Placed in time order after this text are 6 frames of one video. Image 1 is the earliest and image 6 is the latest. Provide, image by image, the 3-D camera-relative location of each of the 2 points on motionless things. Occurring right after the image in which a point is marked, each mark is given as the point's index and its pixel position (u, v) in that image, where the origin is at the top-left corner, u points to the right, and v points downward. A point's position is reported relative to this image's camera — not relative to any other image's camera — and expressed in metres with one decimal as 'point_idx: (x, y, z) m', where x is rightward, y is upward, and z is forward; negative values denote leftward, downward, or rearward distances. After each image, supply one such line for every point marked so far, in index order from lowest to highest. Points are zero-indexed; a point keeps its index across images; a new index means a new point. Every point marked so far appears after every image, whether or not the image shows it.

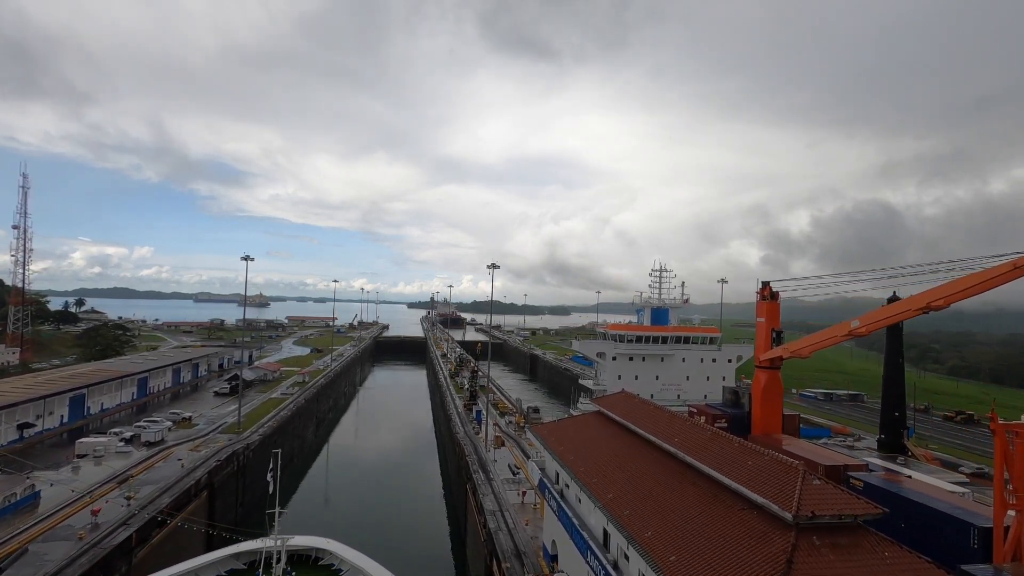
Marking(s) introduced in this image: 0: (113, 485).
0: (-13.5, -6.7, +16.6) m
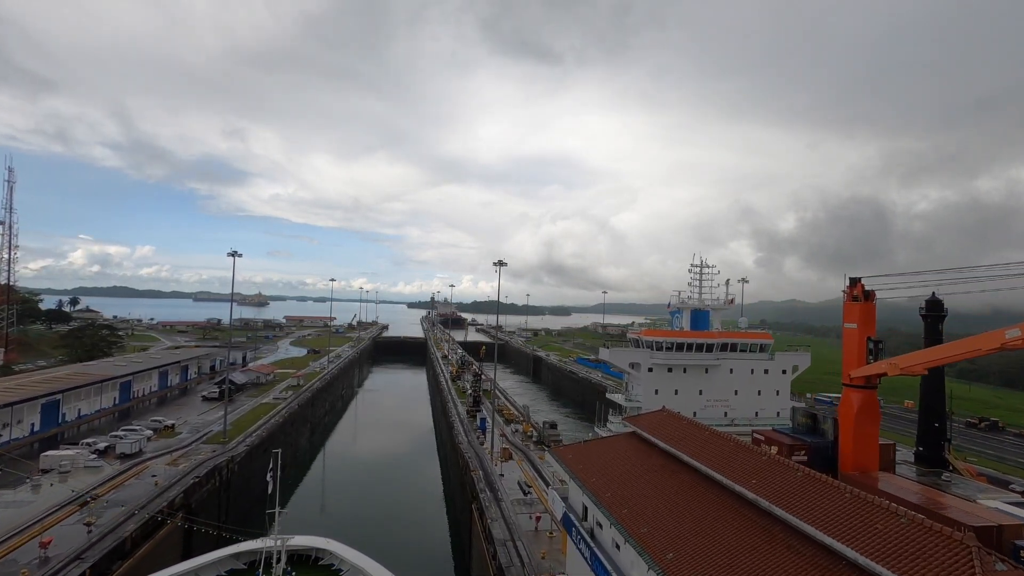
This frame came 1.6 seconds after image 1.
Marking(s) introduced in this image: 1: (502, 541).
0: (-13.2, -6.6, +14.7) m
1: (-0.3, -7.1, +13.6) m
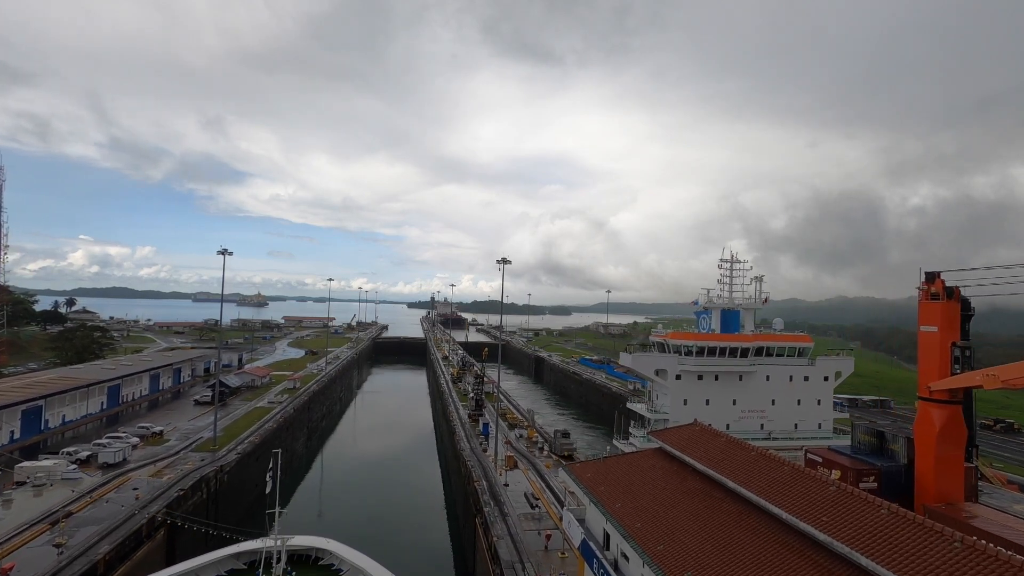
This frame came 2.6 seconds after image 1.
0: (-13.1, -6.6, +14.2) m
1: (-0.2, -7.0, +13.1) m
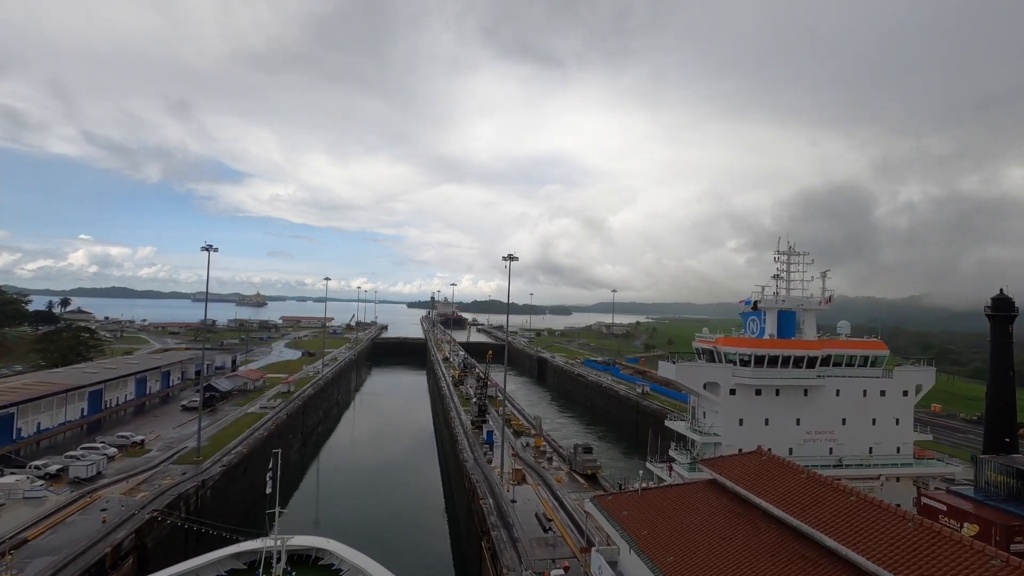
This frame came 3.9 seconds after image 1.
0: (-12.9, -6.6, +13.1) m
1: (0.0, -7.0, +12.1) m
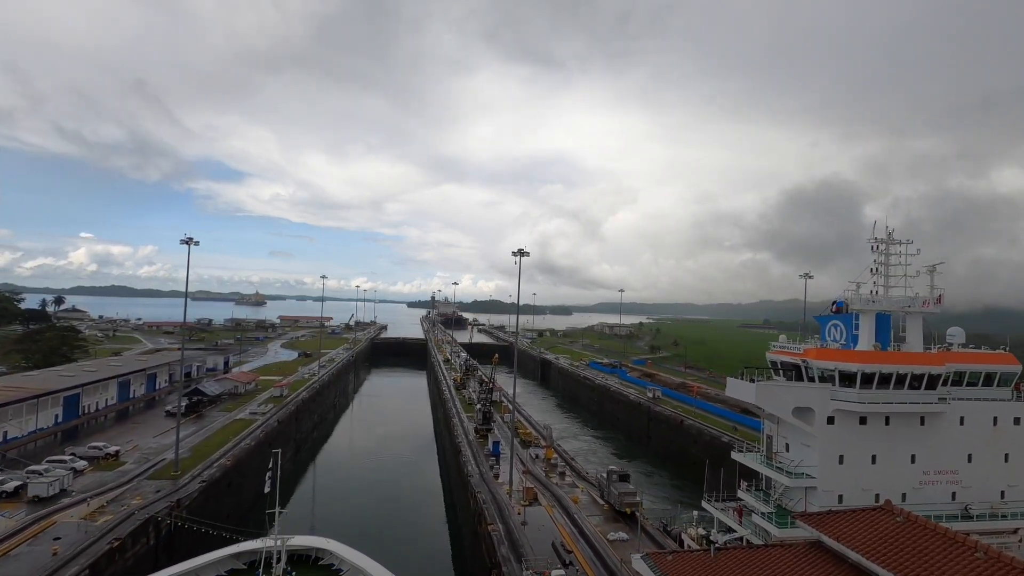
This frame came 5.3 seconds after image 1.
0: (-12.3, -6.5, +10.1) m
1: (+0.6, -6.9, +9.1) m
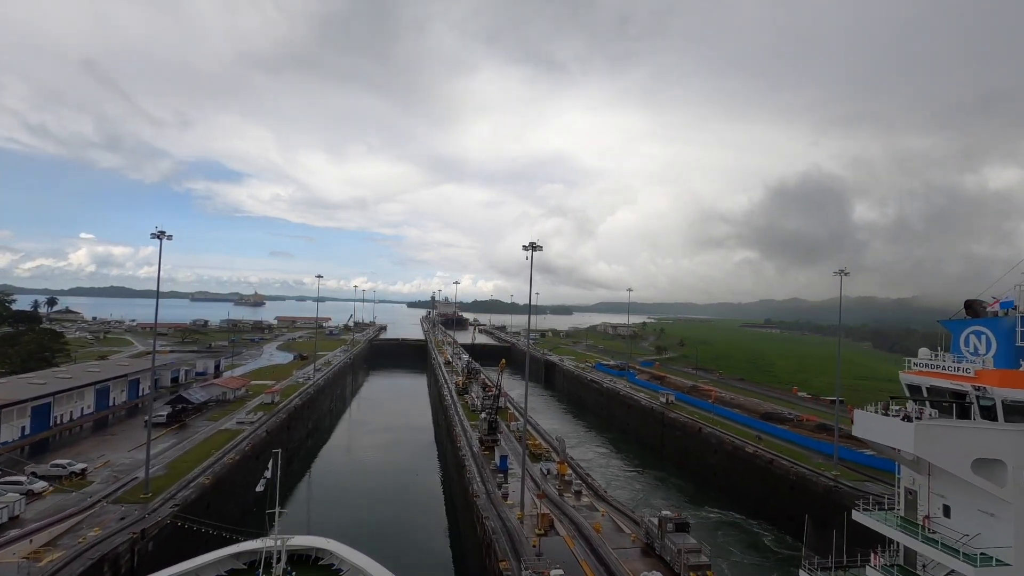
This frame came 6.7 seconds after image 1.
0: (-11.8, -6.6, +11.2) m
1: (+1.0, -7.0, +10.2) m
